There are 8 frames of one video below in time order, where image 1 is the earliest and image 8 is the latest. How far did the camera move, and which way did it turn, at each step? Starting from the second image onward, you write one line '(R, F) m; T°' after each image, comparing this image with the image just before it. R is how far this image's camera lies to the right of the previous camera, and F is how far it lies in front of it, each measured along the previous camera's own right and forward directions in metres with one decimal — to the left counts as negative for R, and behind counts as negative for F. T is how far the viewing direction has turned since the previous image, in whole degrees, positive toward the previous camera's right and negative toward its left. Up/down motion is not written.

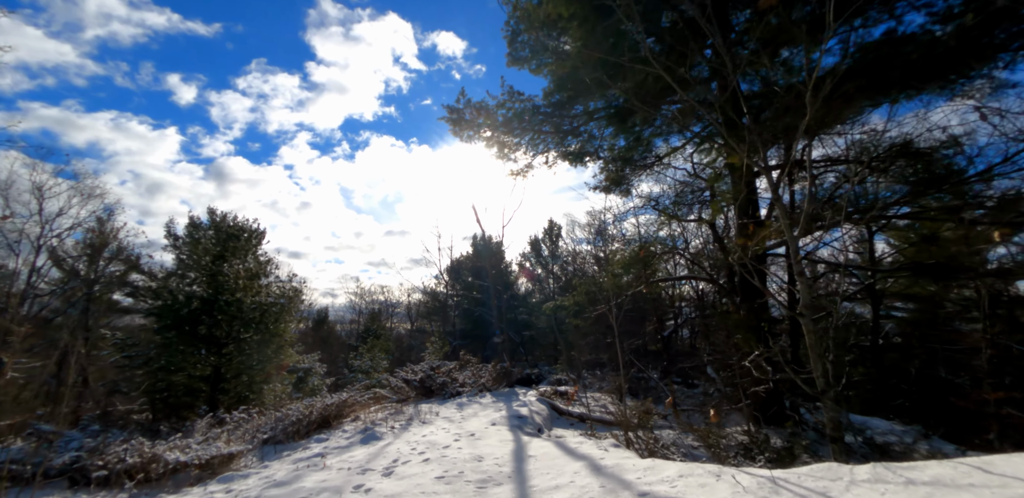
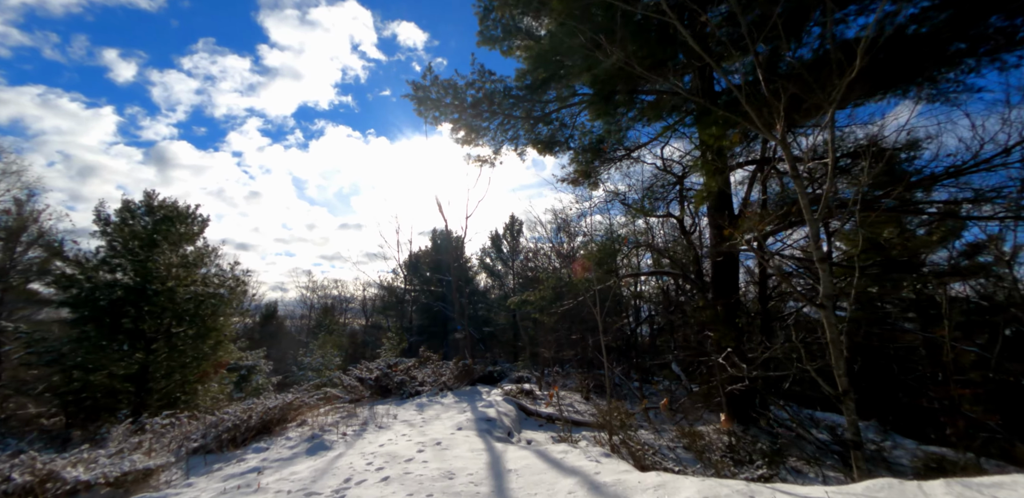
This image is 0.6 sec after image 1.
(-0.1, +0.4) m; +5°
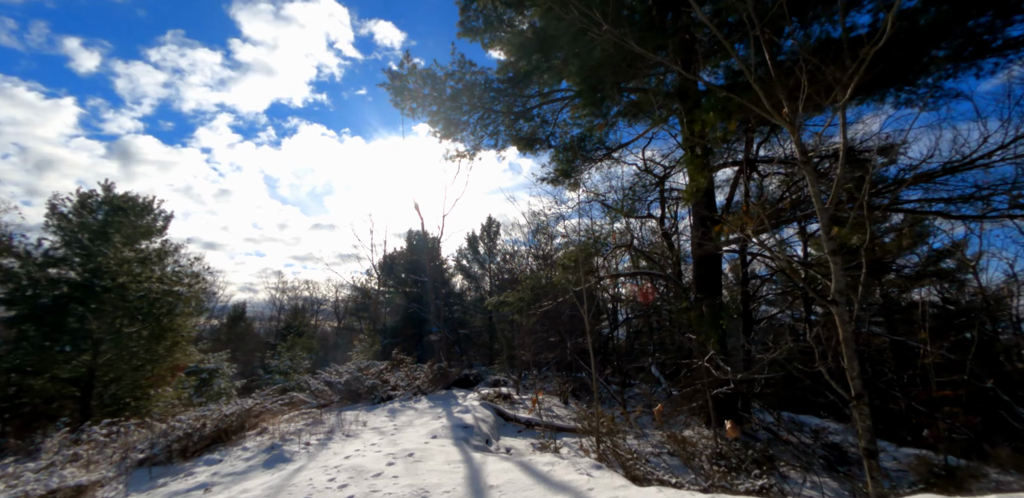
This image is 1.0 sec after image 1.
(0.0, +0.3) m; +3°
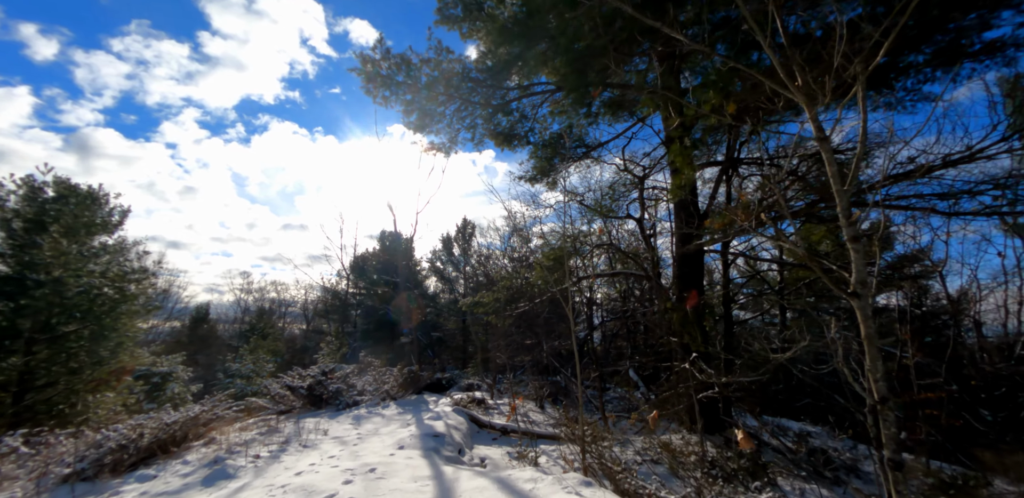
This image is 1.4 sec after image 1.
(0.0, +0.3) m; +3°
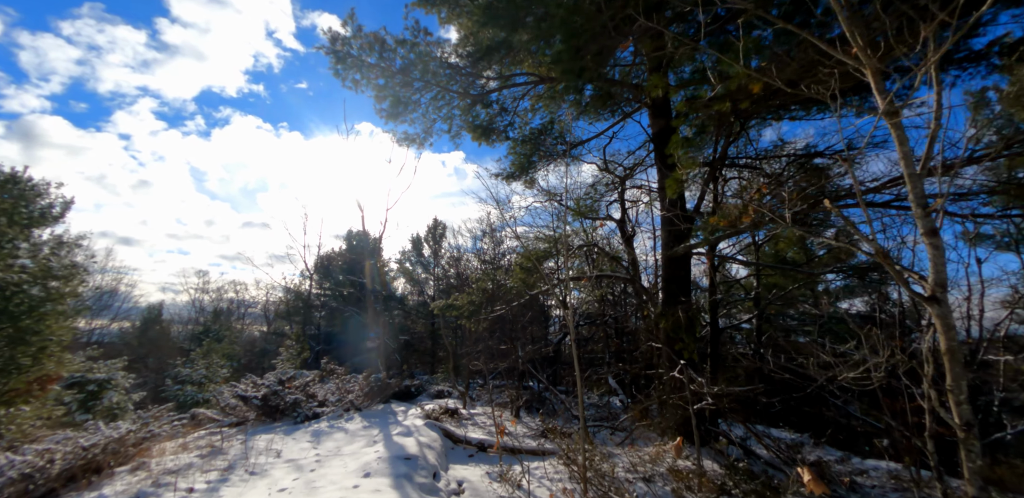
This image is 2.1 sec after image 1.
(-0.1, +0.4) m; +4°
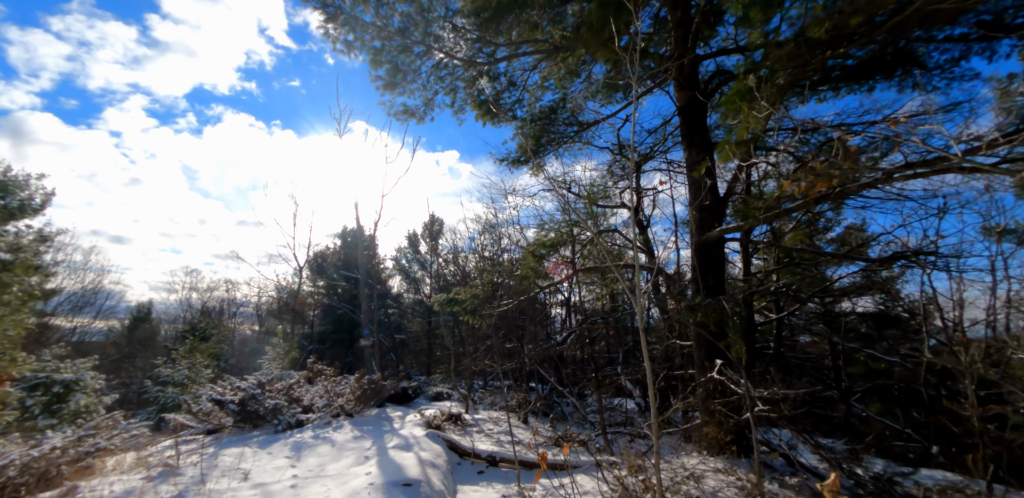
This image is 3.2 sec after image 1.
(-0.2, +0.7) m; +1°
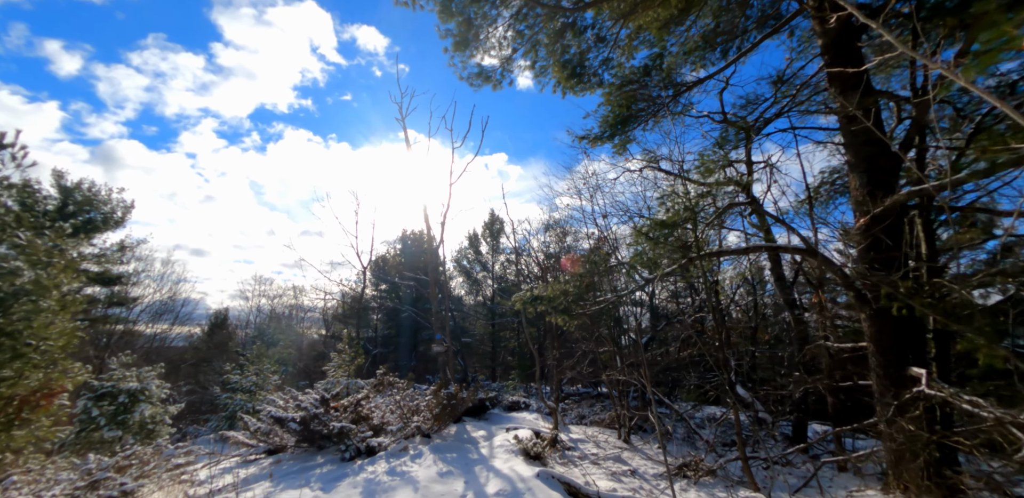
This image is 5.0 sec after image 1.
(-0.7, +1.2) m; -6°
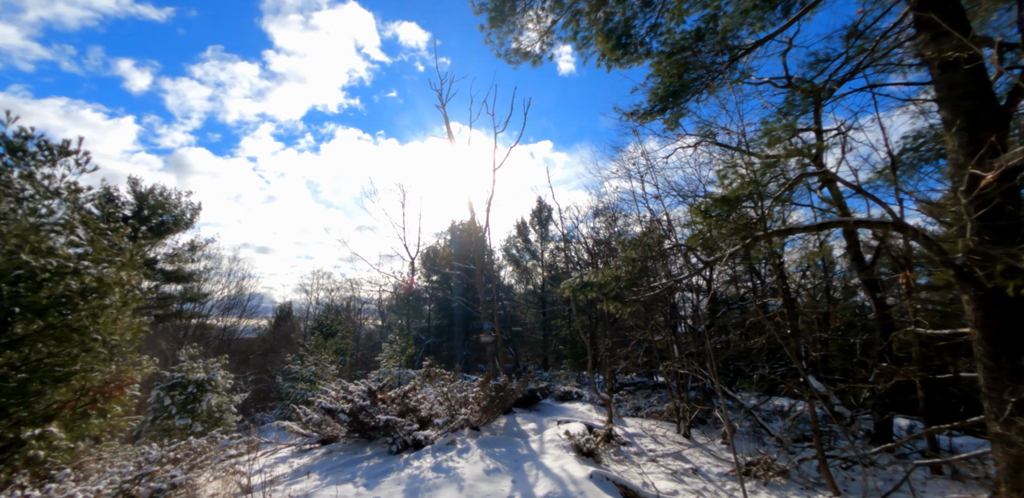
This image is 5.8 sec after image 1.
(0.0, +0.3) m; -6°
